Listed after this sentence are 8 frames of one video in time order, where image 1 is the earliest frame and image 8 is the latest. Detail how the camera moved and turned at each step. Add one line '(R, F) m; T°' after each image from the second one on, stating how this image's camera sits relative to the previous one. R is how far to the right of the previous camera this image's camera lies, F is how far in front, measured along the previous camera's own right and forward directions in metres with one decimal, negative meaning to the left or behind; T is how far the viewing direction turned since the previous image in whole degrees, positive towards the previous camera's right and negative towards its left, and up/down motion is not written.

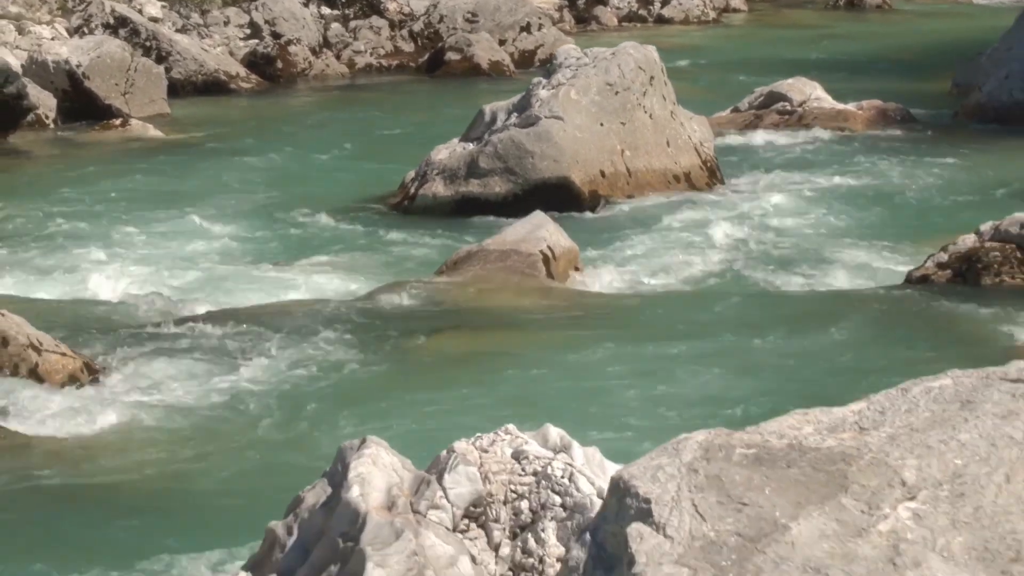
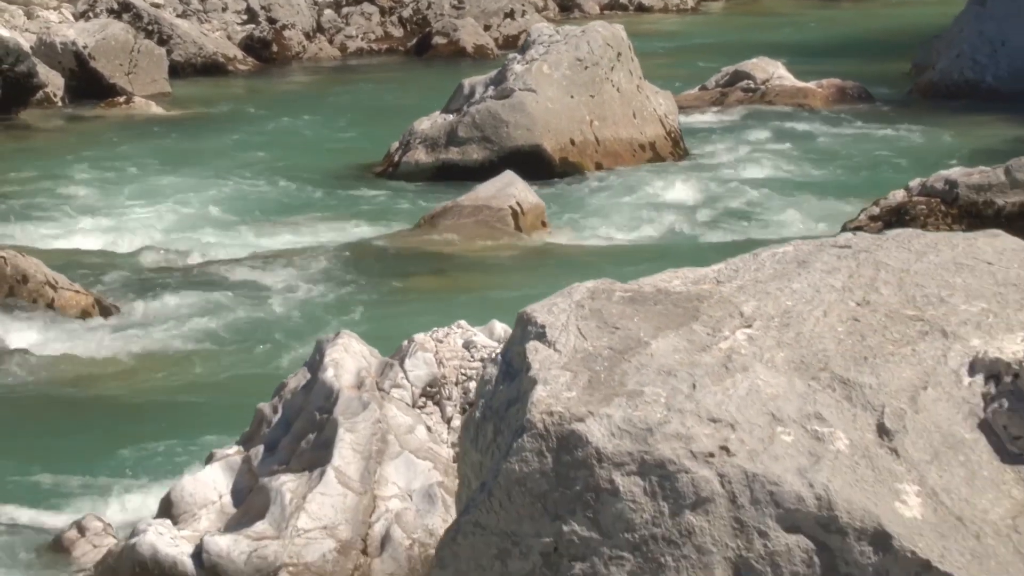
(+0.2, -1.1) m; 0°
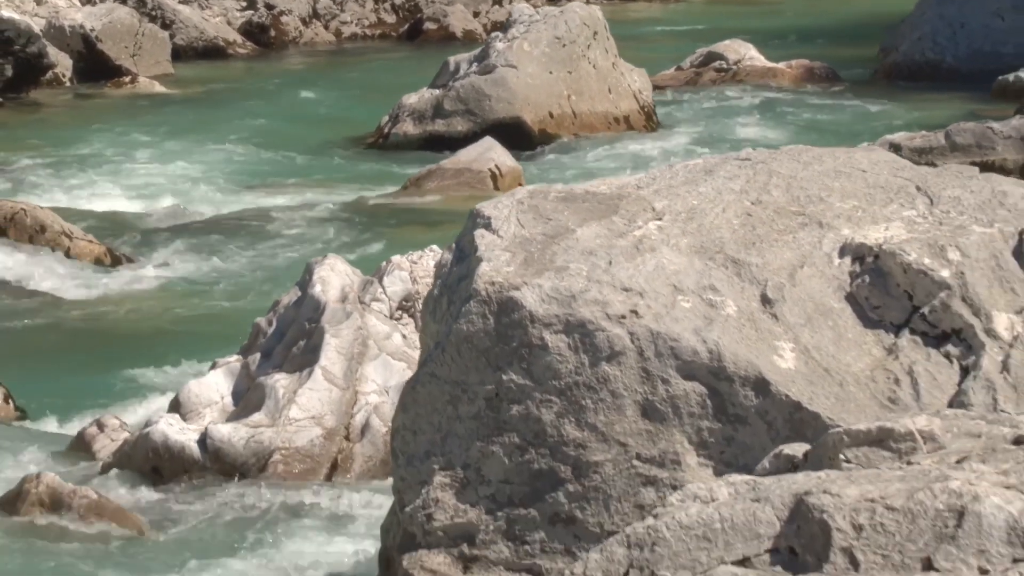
(+0.2, -1.0) m; 0°
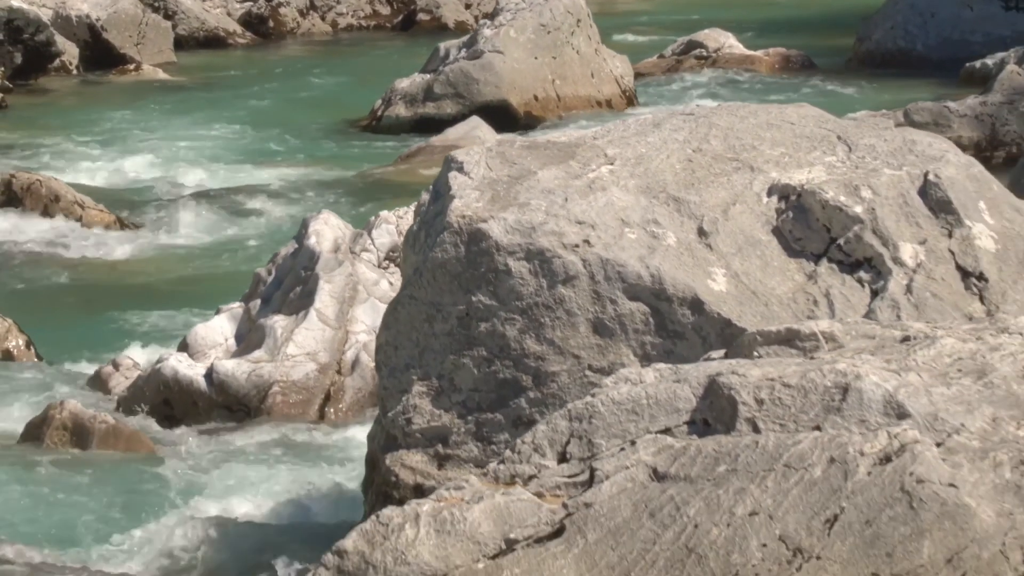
(+0.1, -0.8) m; 0°
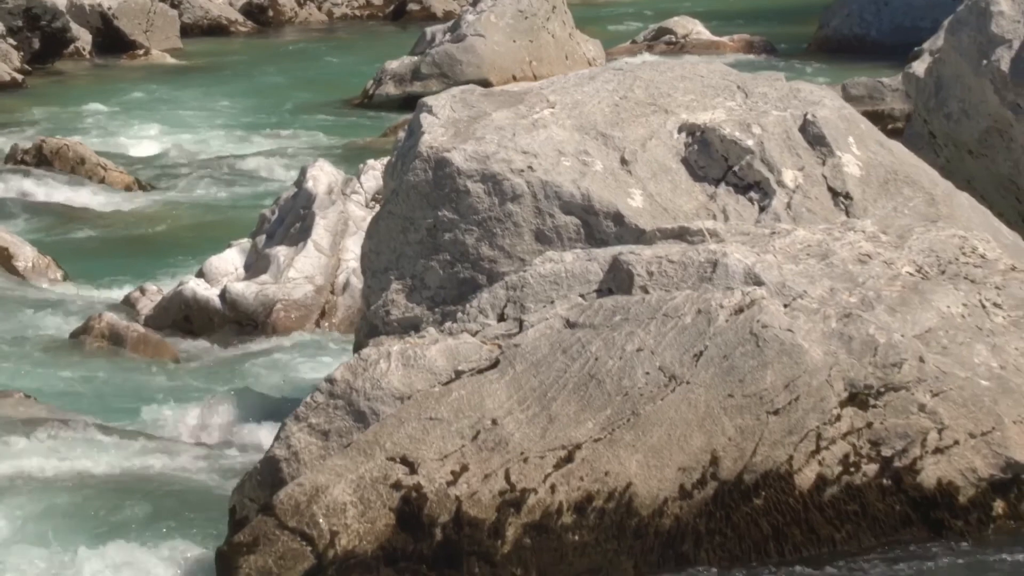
(+0.2, -1.5) m; 0°
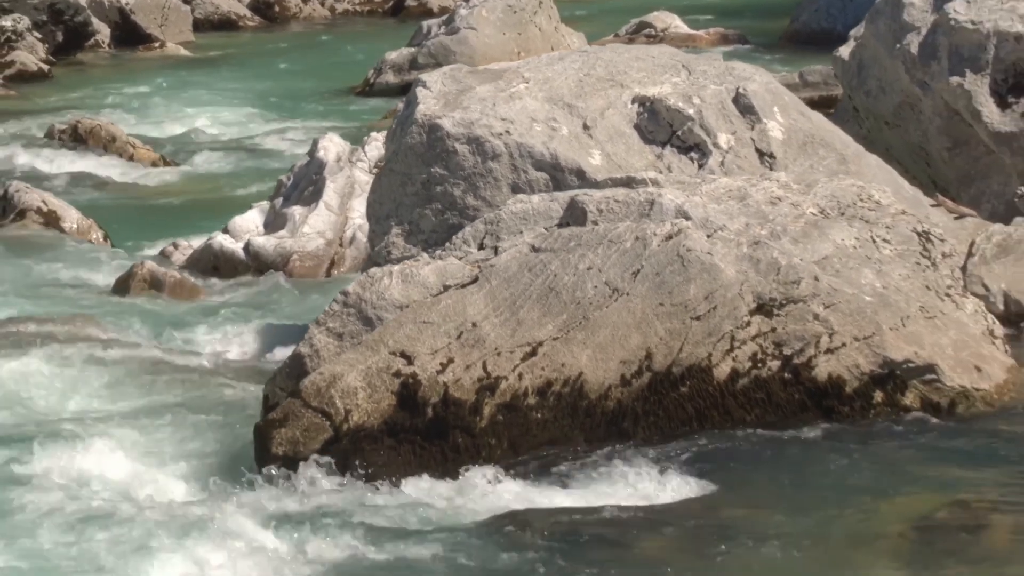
(+0.1, -1.6) m; 0°
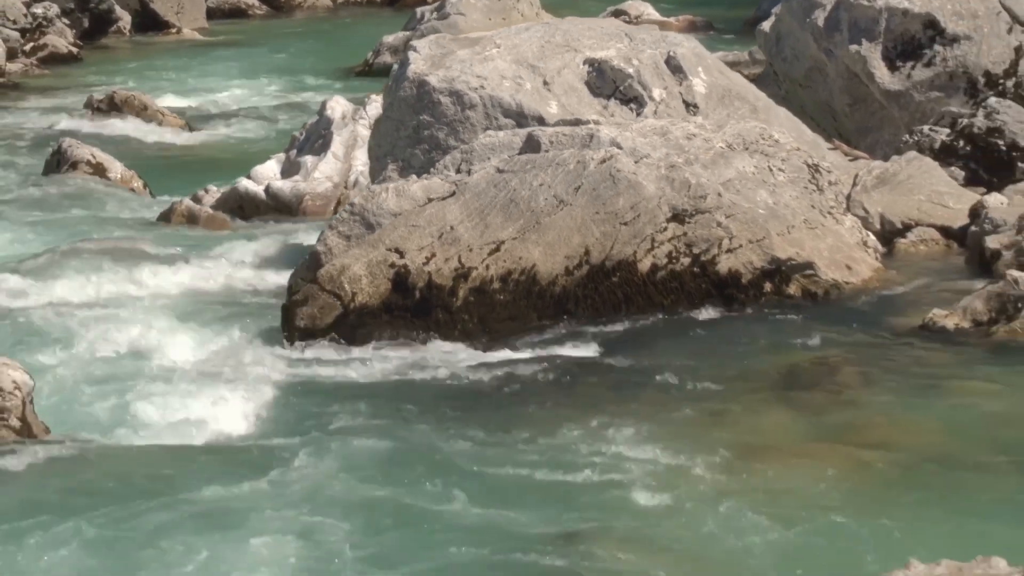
(+0.2, -2.2) m; 0°
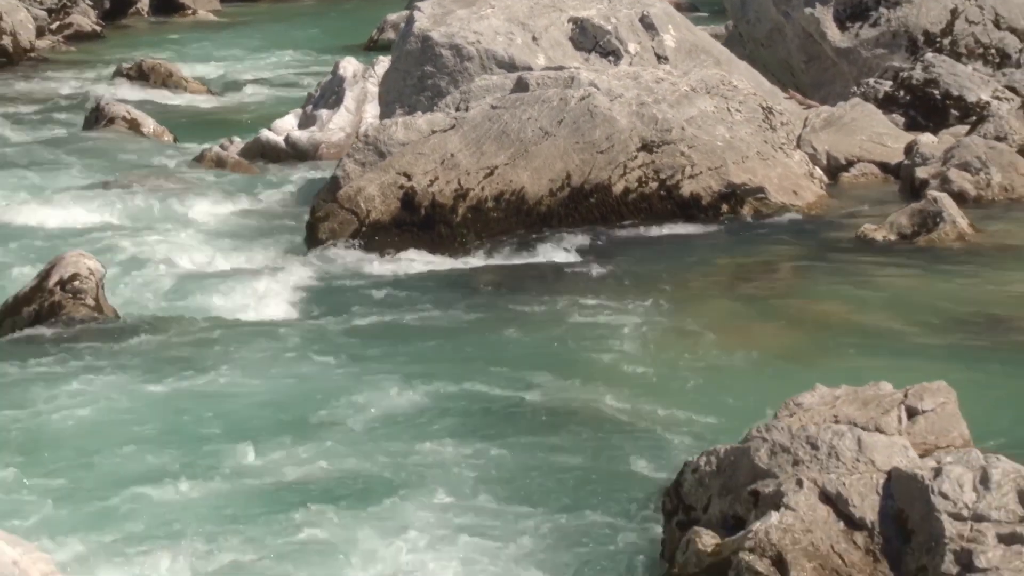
(0.0, -1.6) m; 0°
